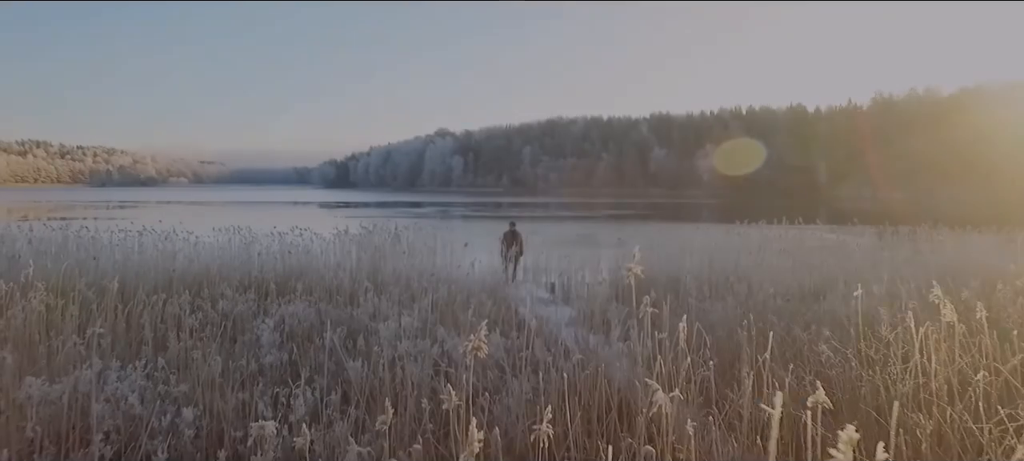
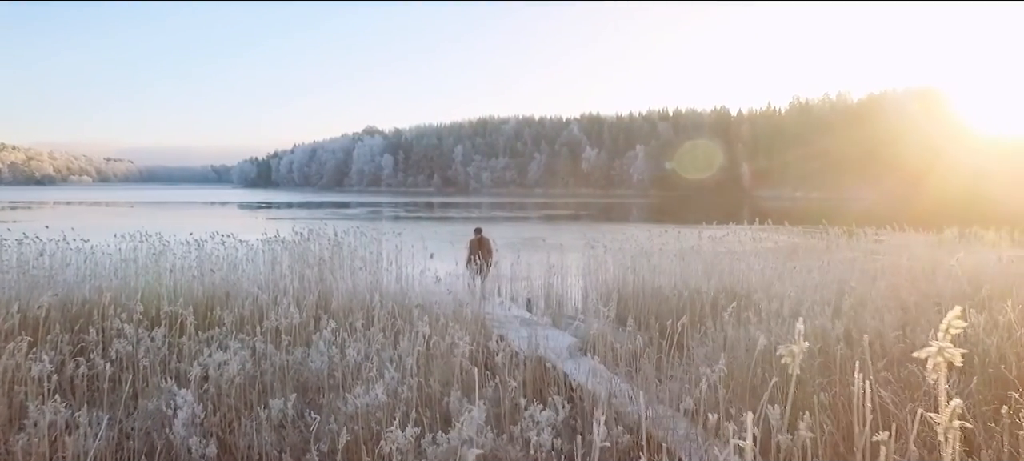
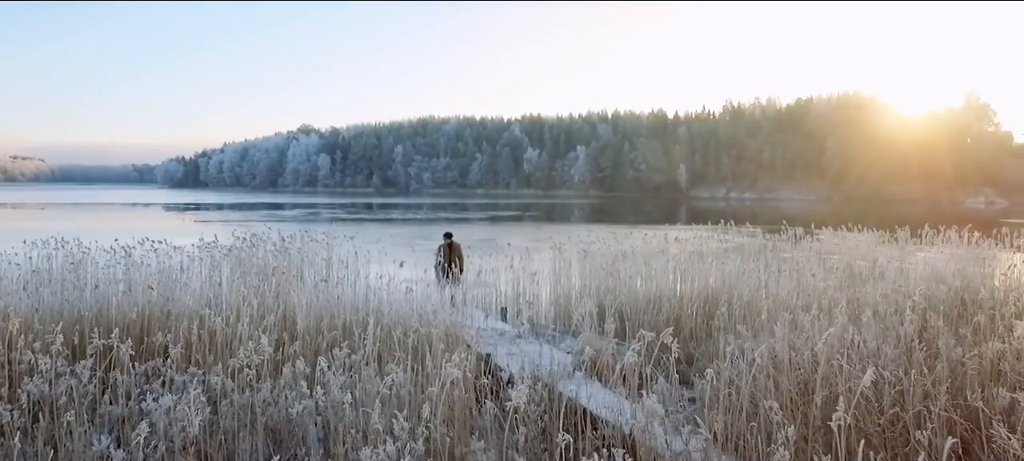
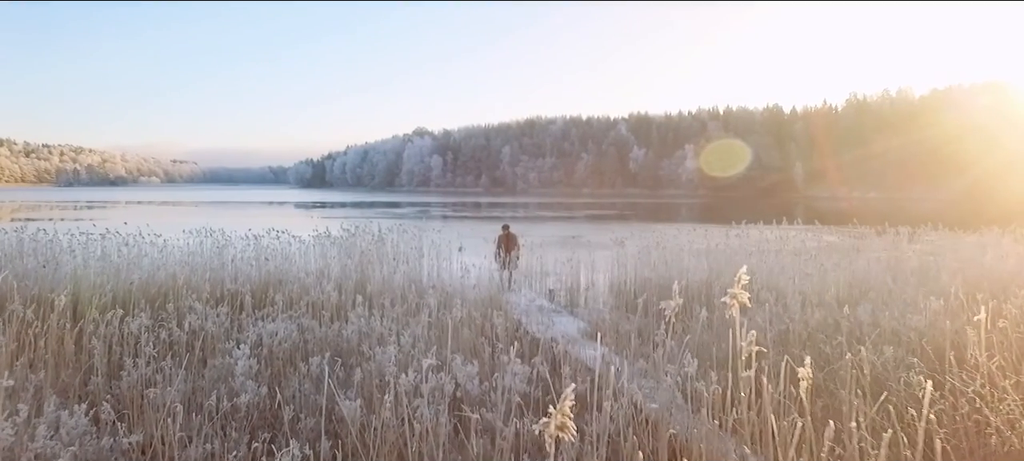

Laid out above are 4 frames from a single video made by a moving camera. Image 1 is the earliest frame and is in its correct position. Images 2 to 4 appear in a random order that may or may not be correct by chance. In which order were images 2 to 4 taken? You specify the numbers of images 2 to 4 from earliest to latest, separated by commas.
4, 2, 3
